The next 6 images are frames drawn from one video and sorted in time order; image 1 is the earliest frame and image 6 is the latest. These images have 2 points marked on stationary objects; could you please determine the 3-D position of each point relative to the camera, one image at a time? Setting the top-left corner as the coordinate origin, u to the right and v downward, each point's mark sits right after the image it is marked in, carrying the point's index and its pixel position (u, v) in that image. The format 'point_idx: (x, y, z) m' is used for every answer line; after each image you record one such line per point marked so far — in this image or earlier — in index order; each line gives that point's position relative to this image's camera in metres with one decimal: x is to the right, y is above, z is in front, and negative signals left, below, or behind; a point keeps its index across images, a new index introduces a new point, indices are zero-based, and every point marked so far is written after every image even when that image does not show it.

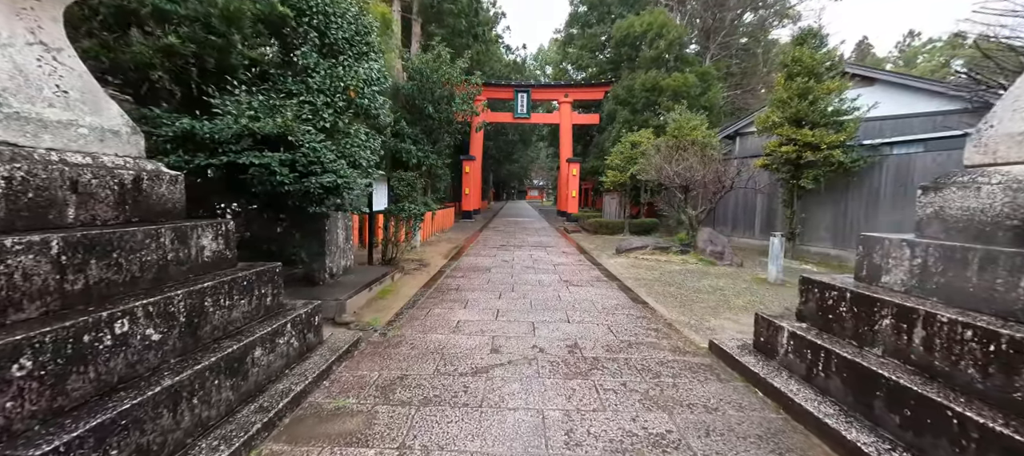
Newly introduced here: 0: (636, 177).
0: (+3.7, +1.5, +12.5) m
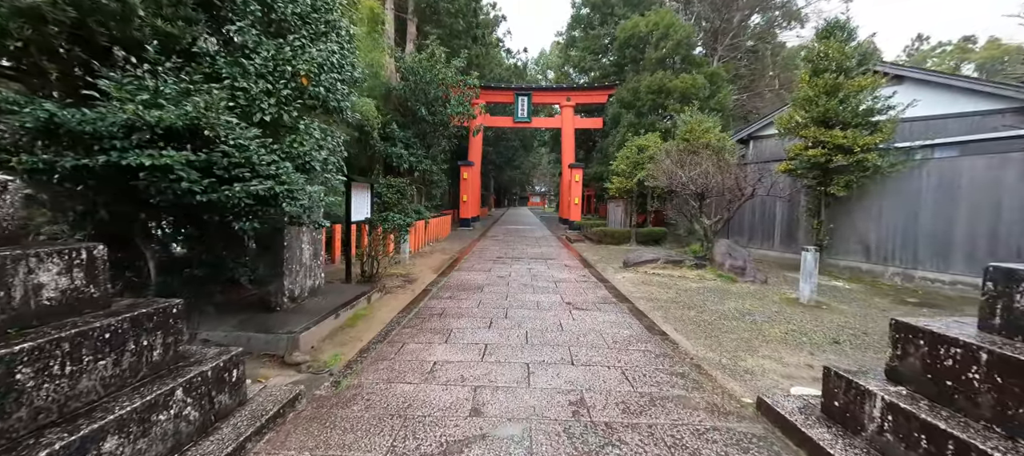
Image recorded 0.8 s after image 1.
0: (+3.7, +1.2, +11.7) m
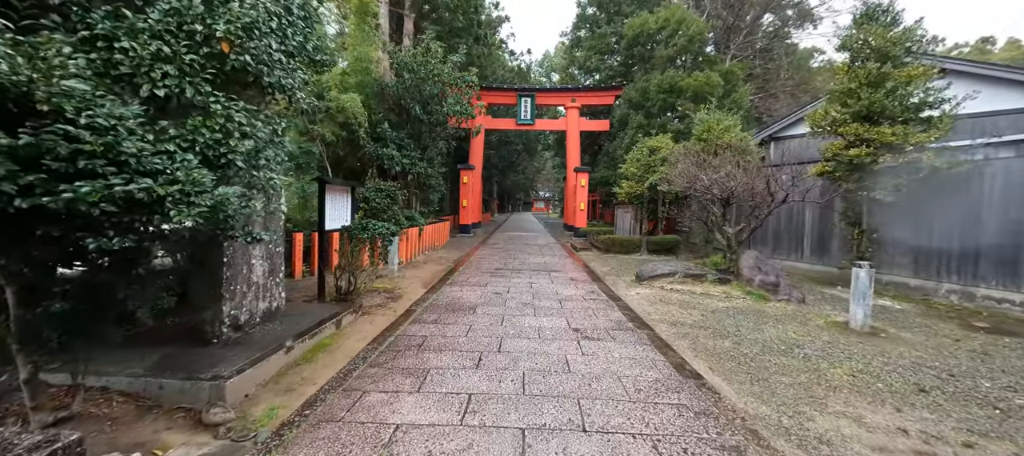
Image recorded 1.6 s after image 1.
0: (+3.7, +1.0, +10.8) m
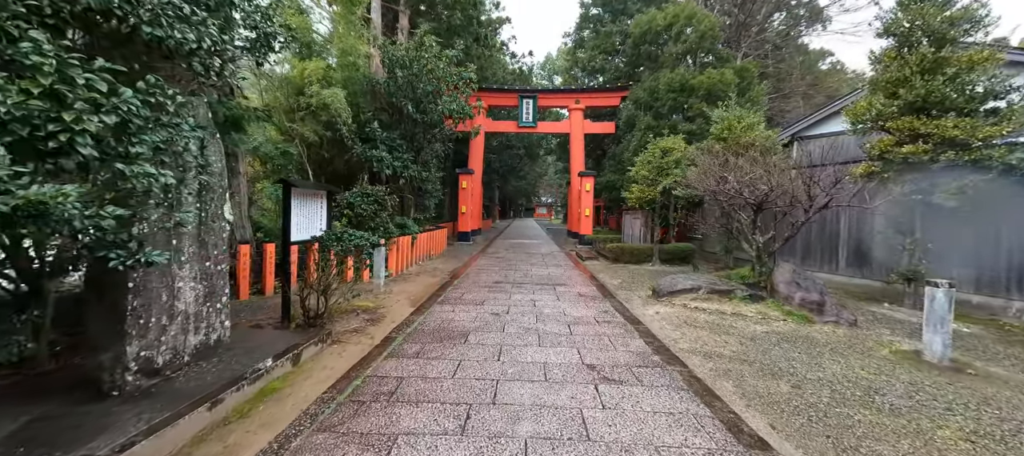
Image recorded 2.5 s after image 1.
0: (+3.7, +0.8, +9.9) m
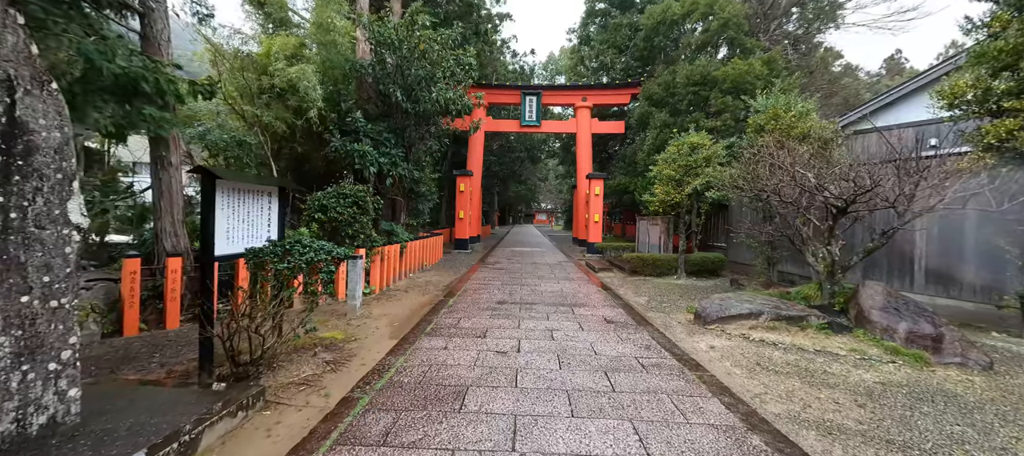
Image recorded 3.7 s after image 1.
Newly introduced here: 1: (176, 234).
0: (+3.8, +0.7, +8.6) m
1: (-3.8, -0.1, +4.7) m
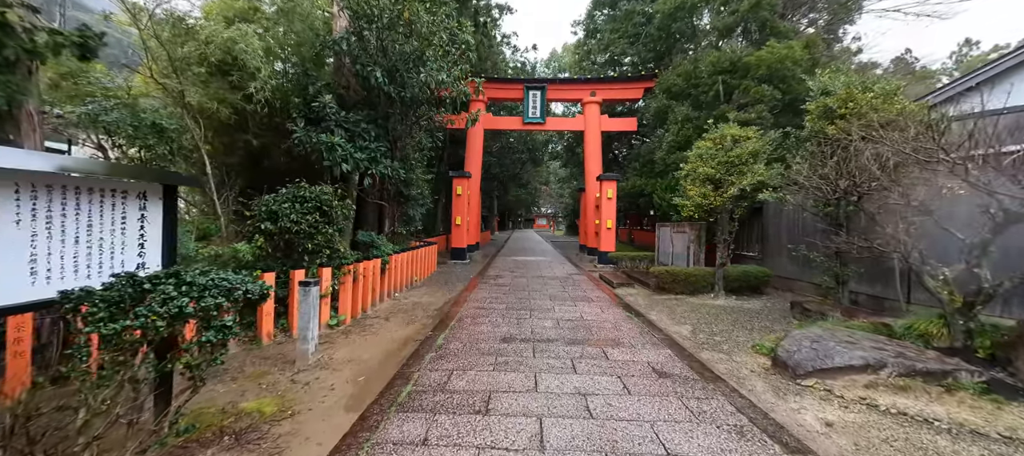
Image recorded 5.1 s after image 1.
0: (+3.9, +0.5, +7.1) m
1: (-3.7, -0.2, +3.3) m
